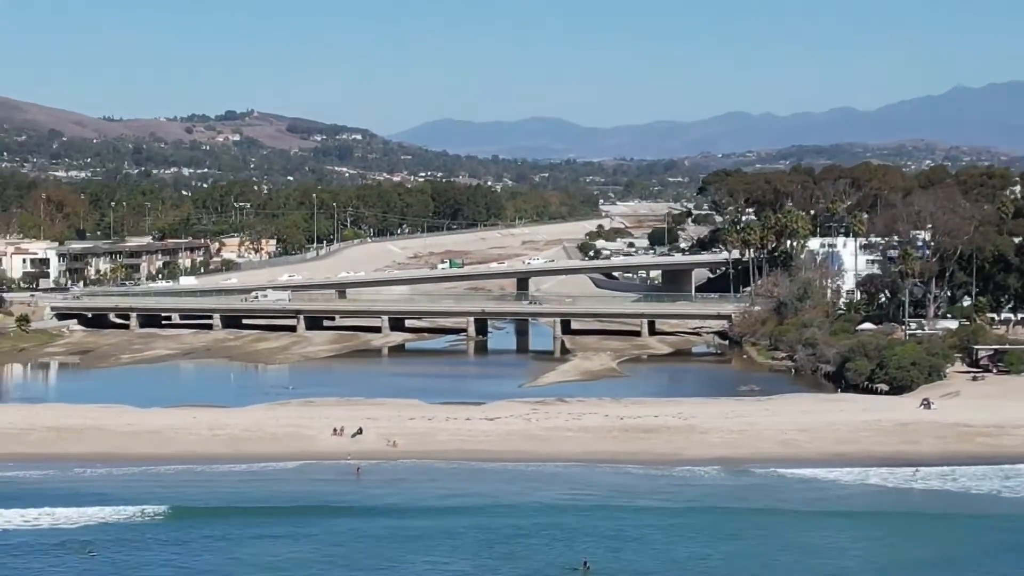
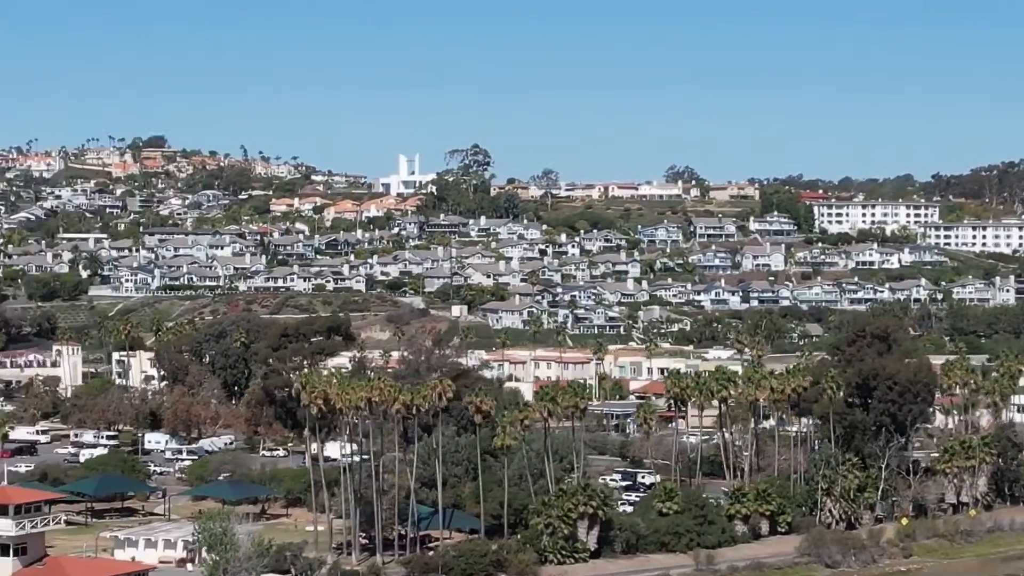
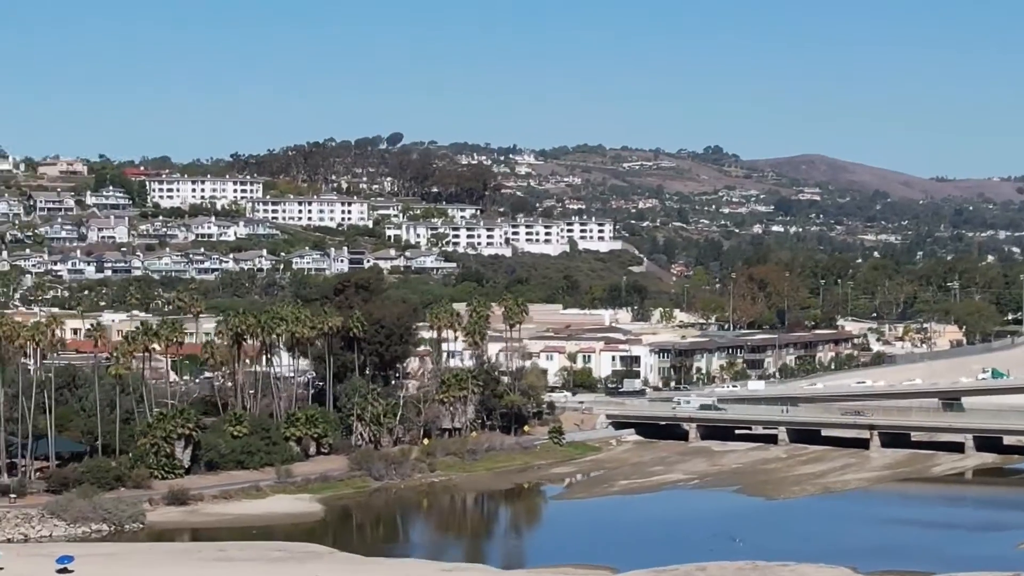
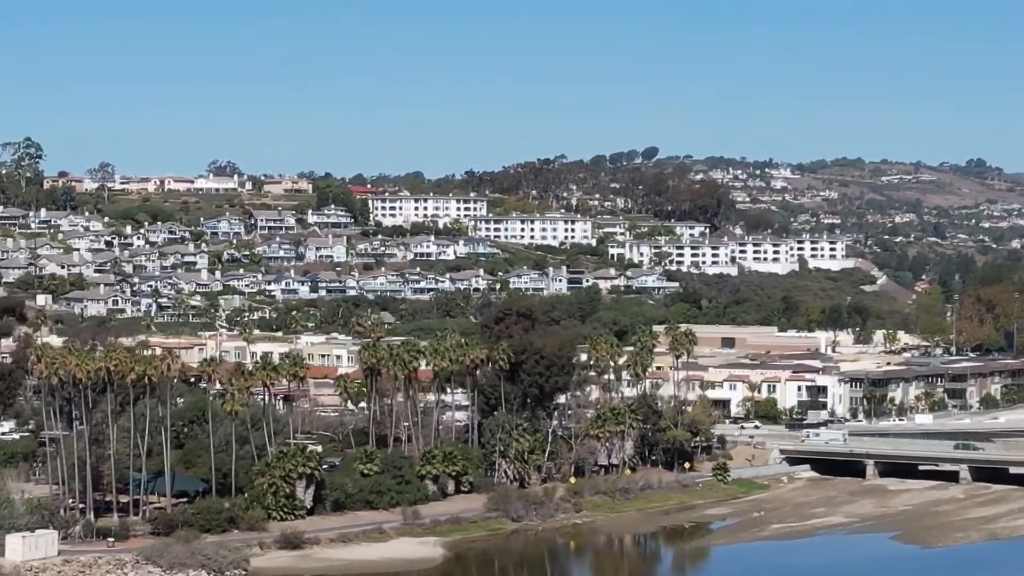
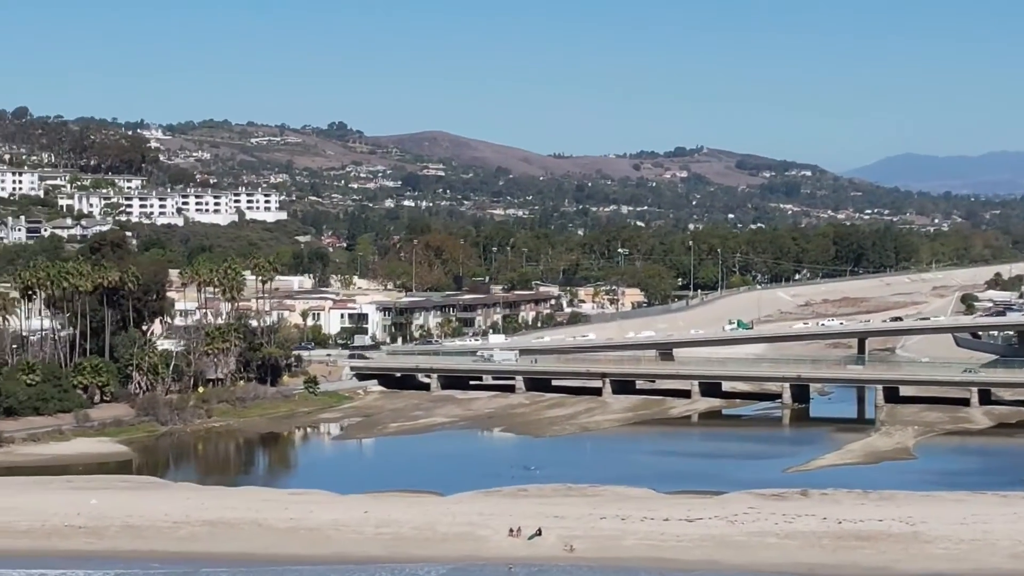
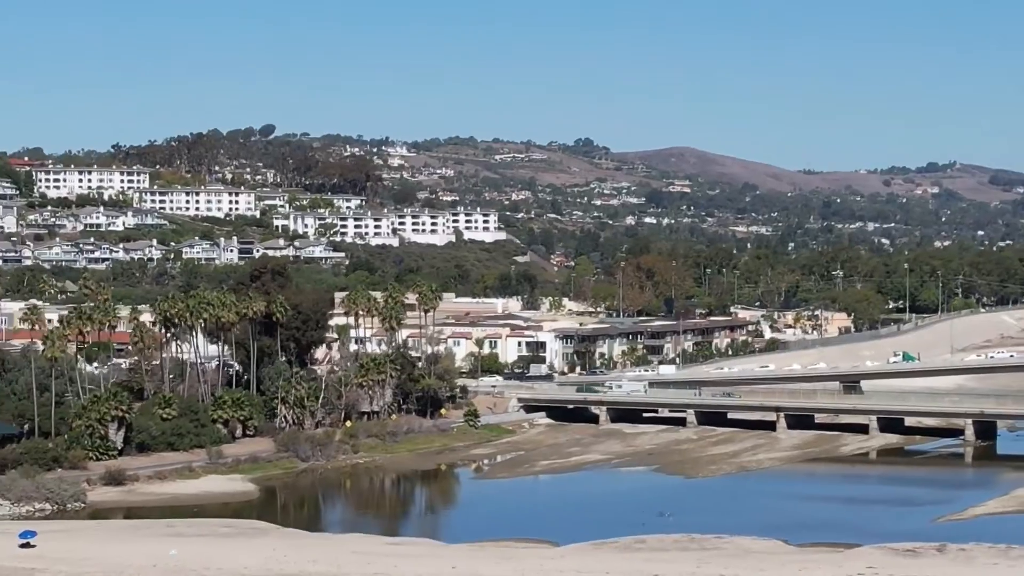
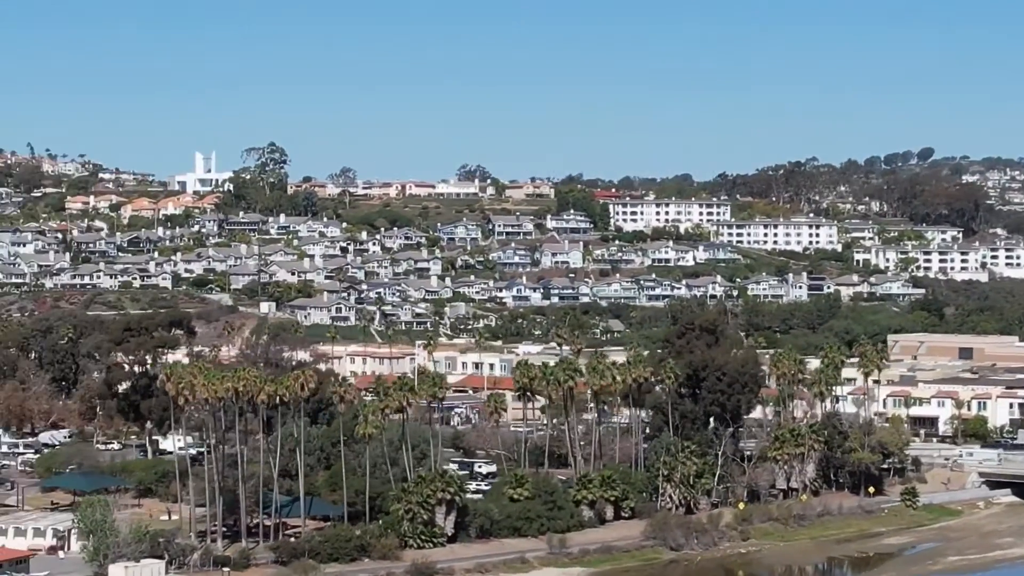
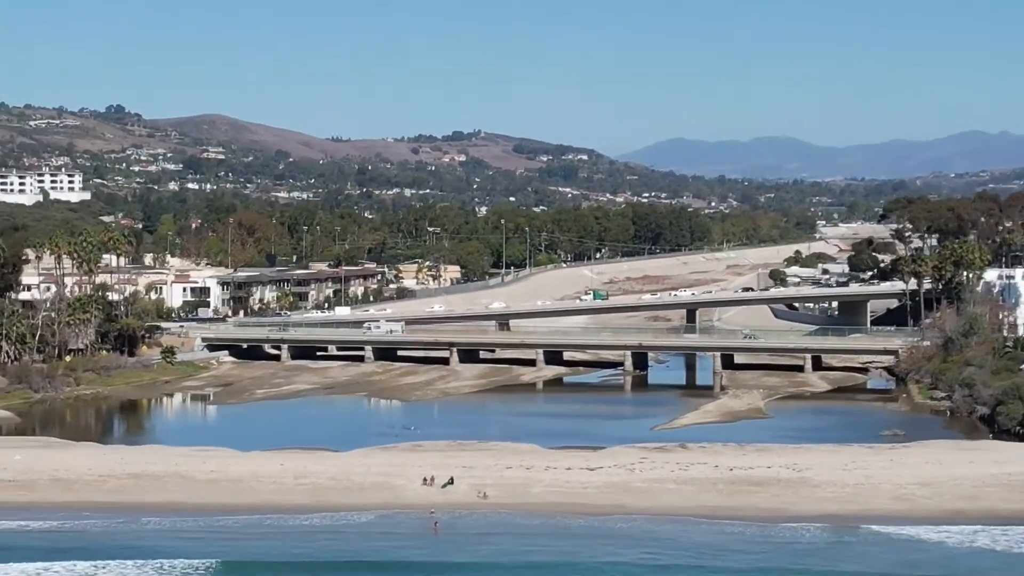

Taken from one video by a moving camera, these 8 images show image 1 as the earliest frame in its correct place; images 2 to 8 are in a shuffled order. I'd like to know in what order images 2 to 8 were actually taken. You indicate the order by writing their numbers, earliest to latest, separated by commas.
8, 5, 6, 3, 4, 7, 2
